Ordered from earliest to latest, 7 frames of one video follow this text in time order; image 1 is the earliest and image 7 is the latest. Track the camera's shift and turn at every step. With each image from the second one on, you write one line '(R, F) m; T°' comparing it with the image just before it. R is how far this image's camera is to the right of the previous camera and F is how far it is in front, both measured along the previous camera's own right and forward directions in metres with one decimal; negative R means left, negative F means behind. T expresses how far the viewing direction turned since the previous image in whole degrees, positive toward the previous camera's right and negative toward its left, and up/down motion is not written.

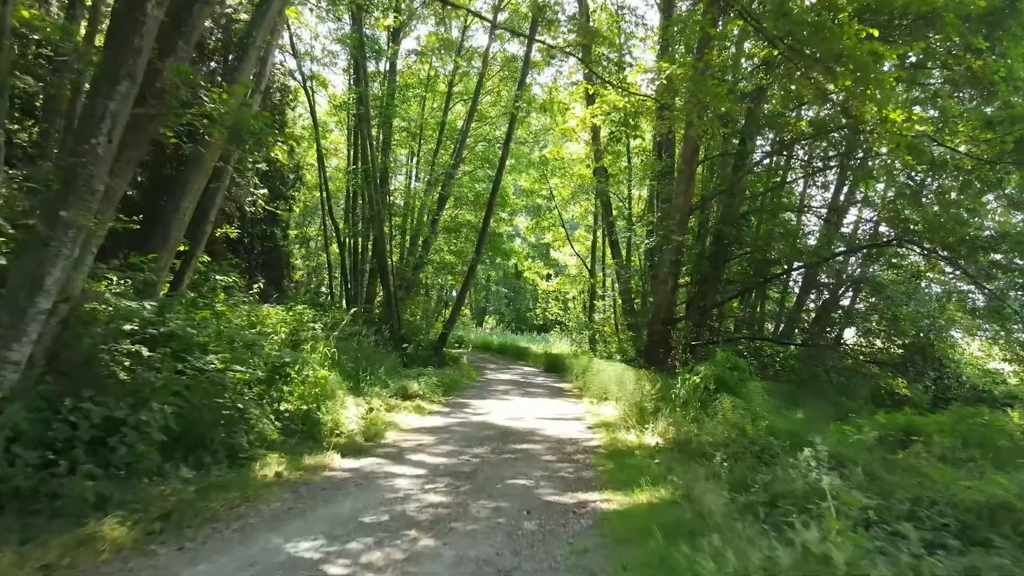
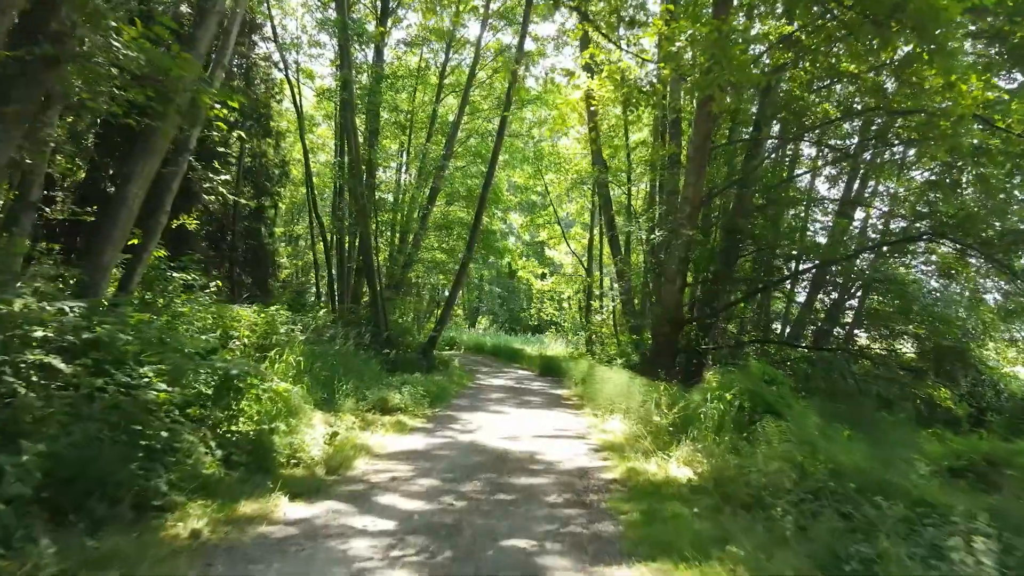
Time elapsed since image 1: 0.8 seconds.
(0.0, +1.1) m; +1°
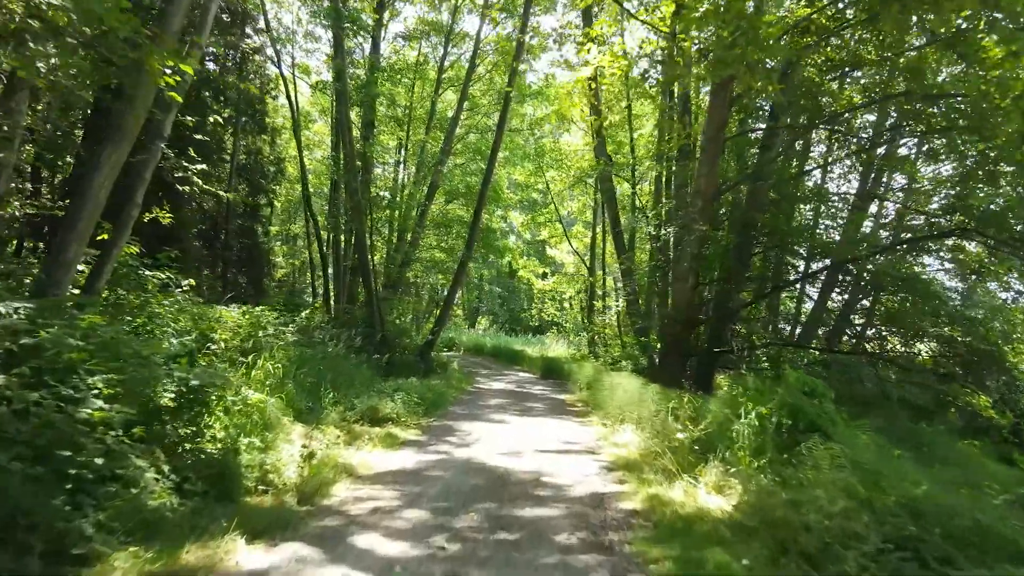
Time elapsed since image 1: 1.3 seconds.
(0.0, +0.7) m; 0°
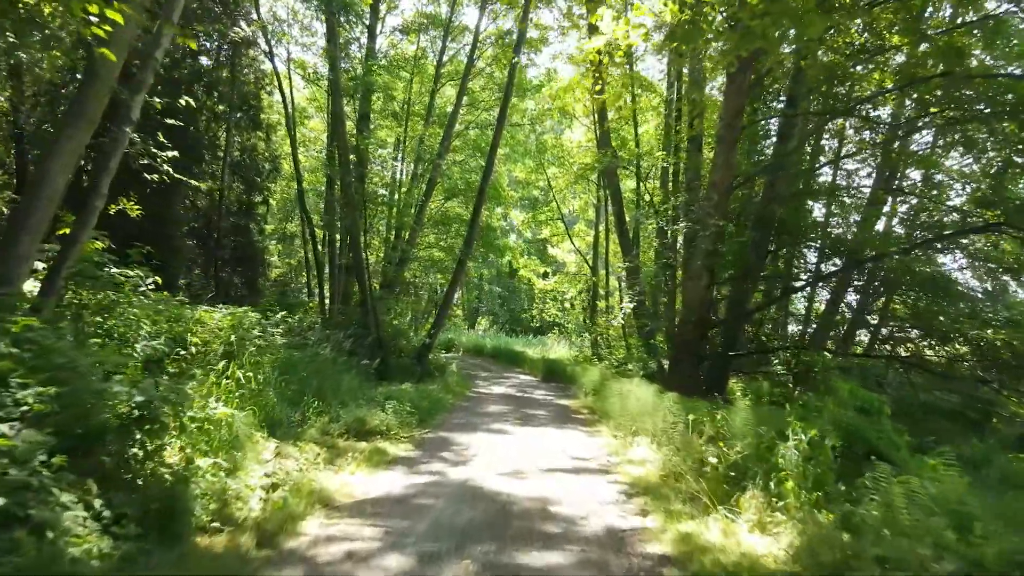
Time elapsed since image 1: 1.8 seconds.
(0.0, +0.7) m; 0°
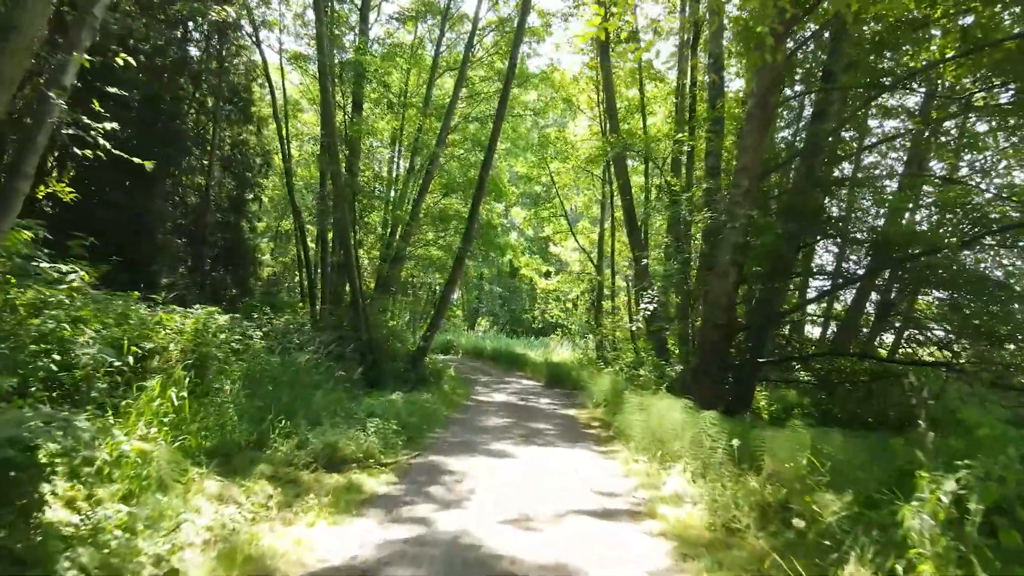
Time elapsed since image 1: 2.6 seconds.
(0.0, +1.2) m; 0°
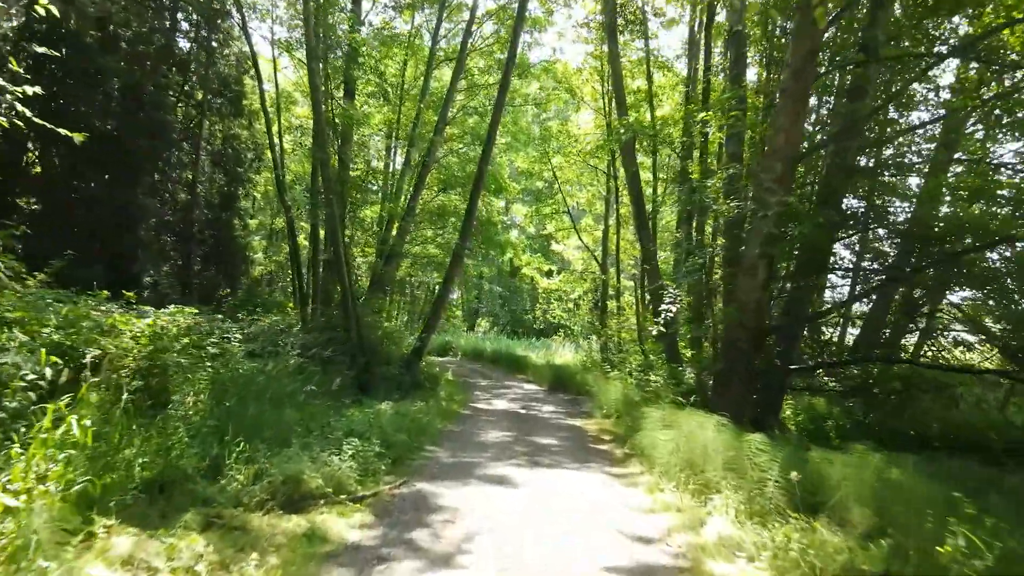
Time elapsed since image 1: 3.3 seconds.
(0.0, +1.0) m; 0°
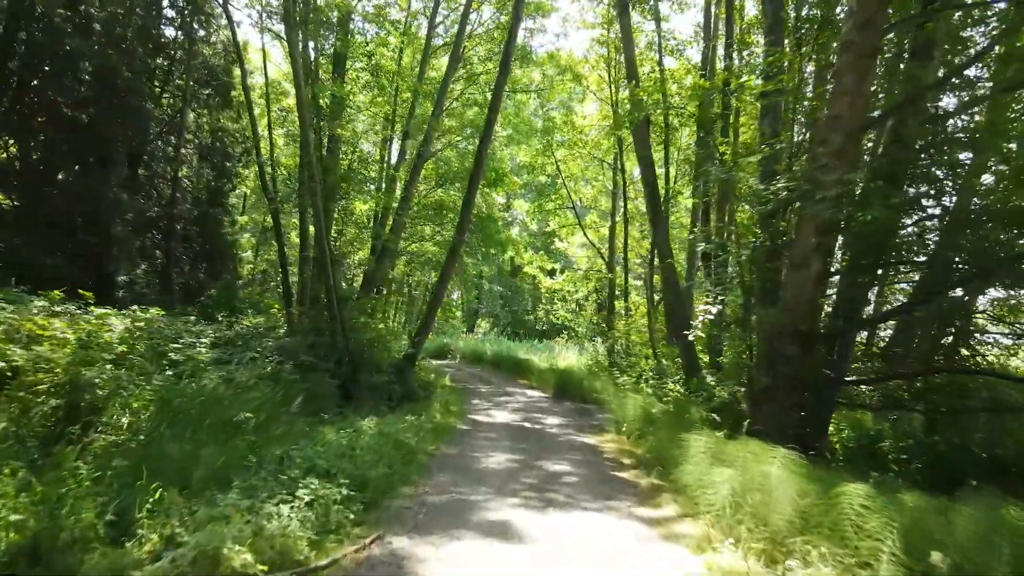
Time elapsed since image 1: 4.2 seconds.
(0.0, +1.3) m; 0°
